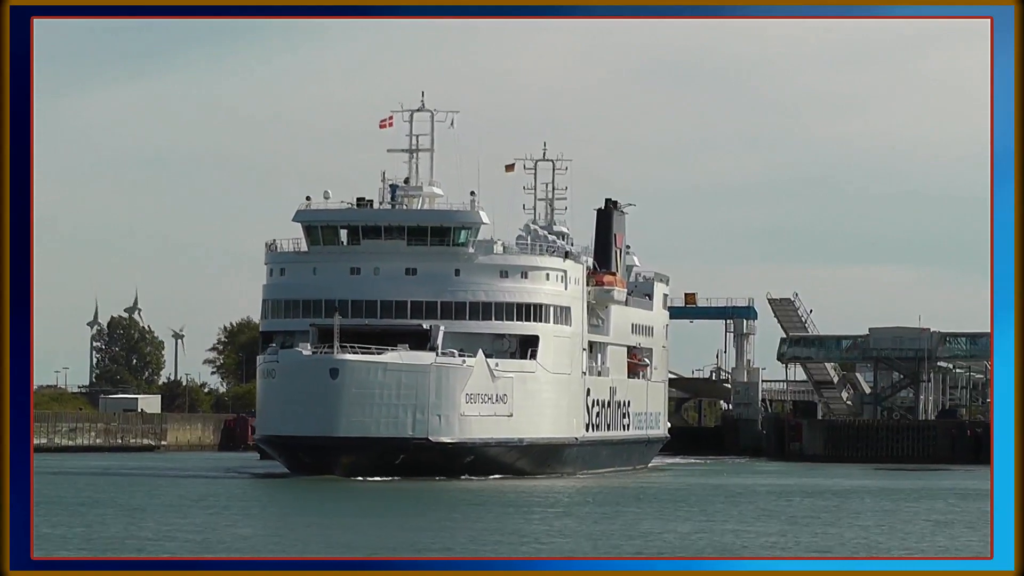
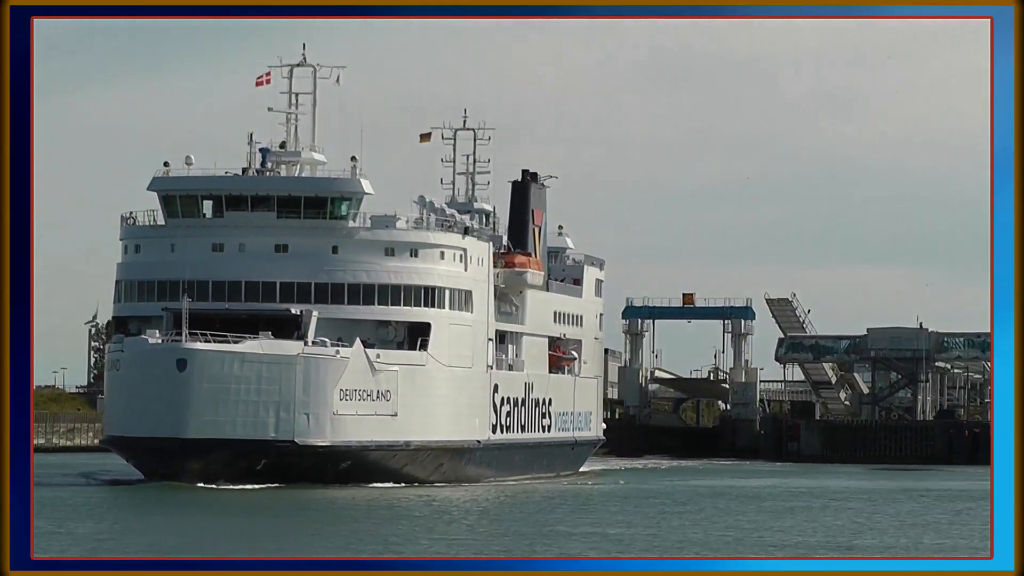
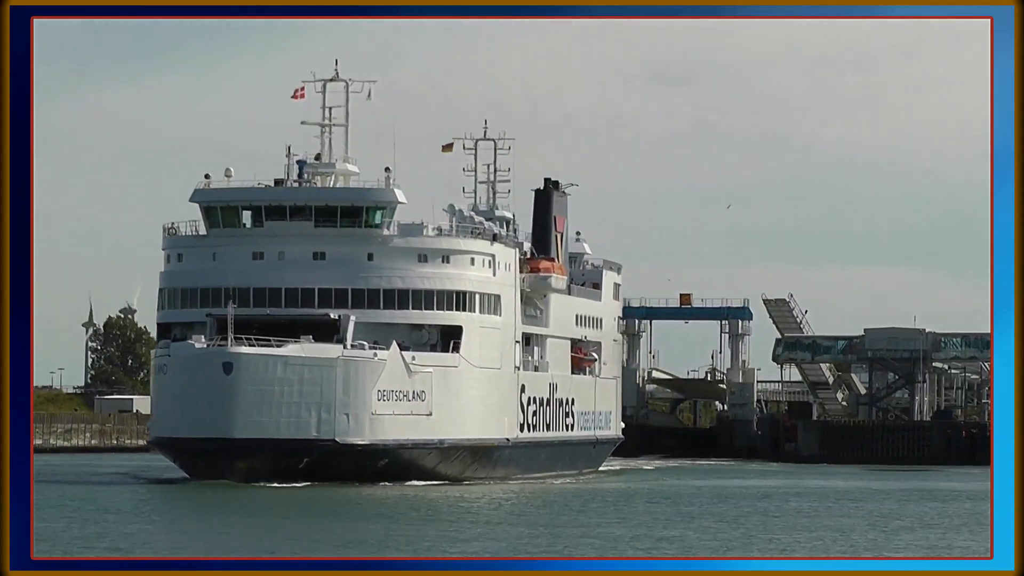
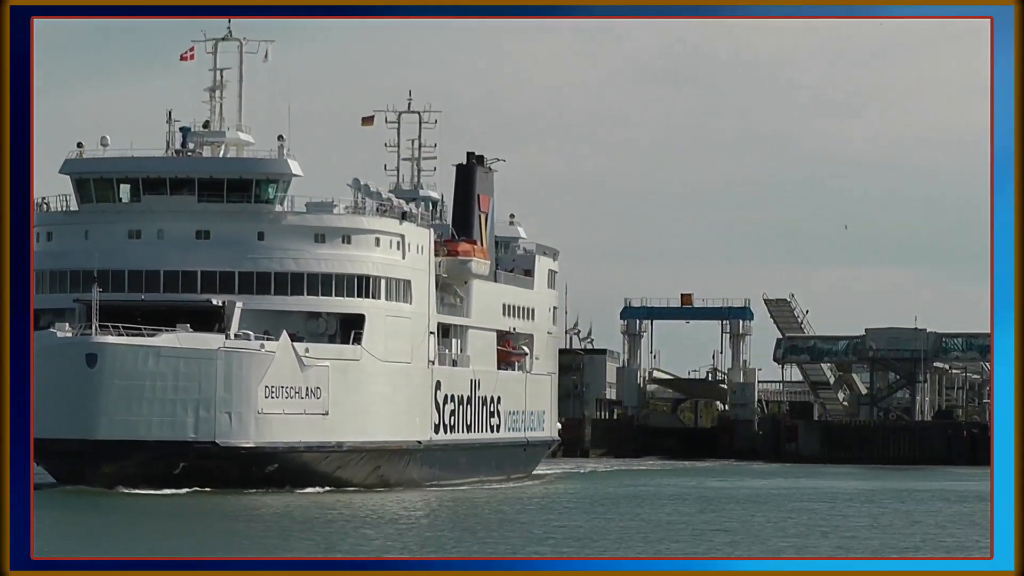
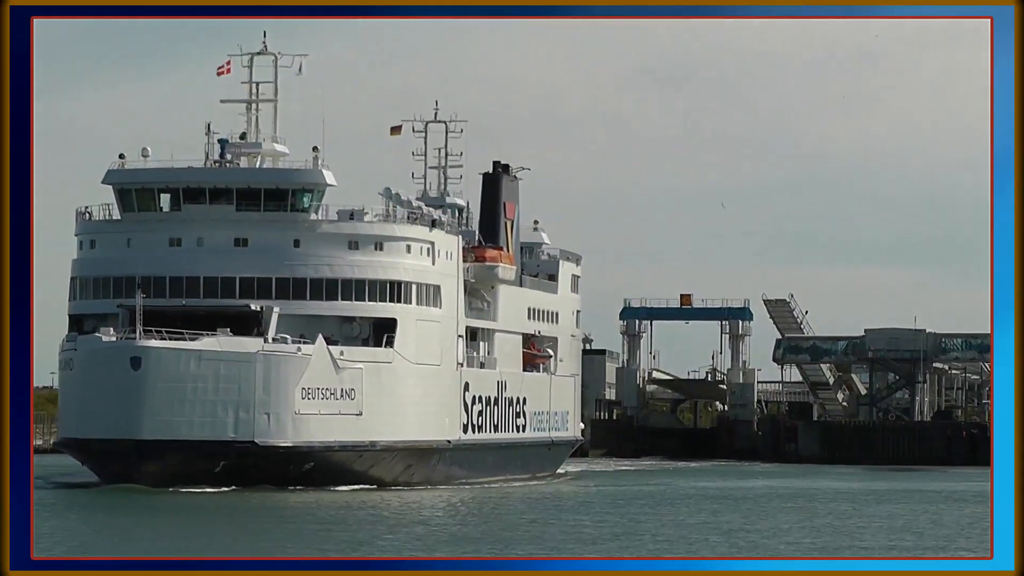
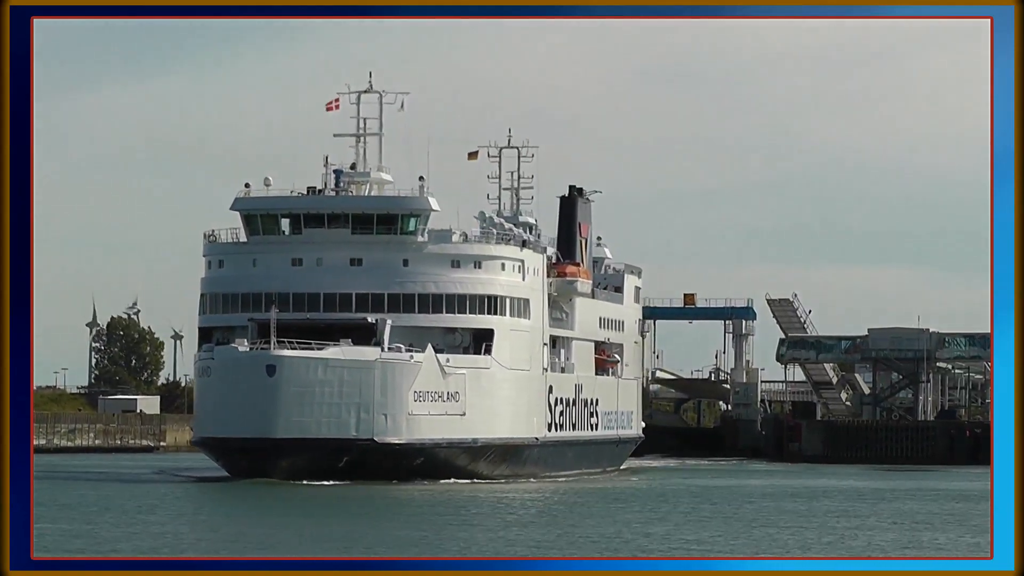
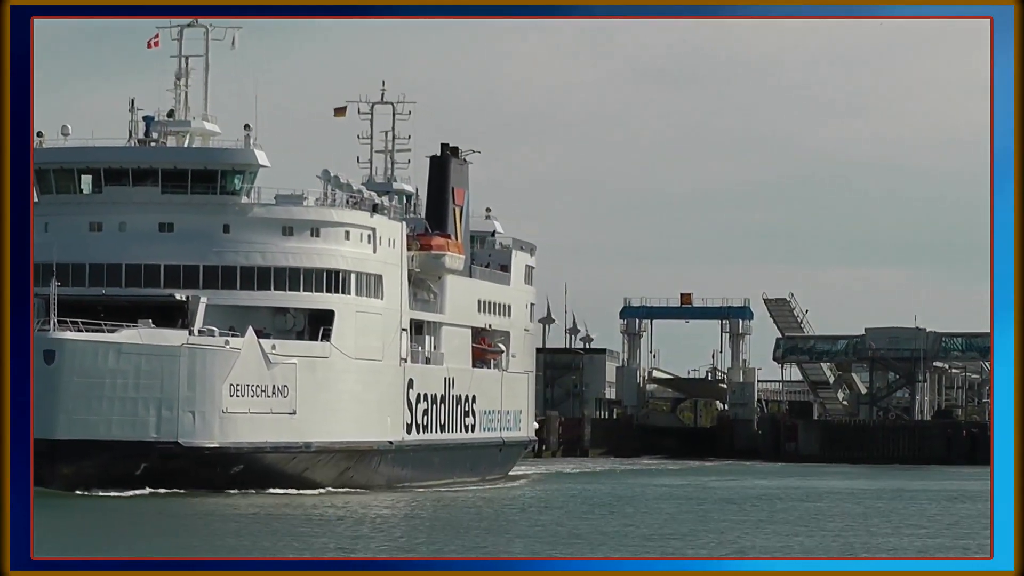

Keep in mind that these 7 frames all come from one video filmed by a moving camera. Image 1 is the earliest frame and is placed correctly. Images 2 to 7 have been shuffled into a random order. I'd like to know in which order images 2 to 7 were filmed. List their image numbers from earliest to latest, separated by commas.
6, 3, 2, 5, 4, 7
